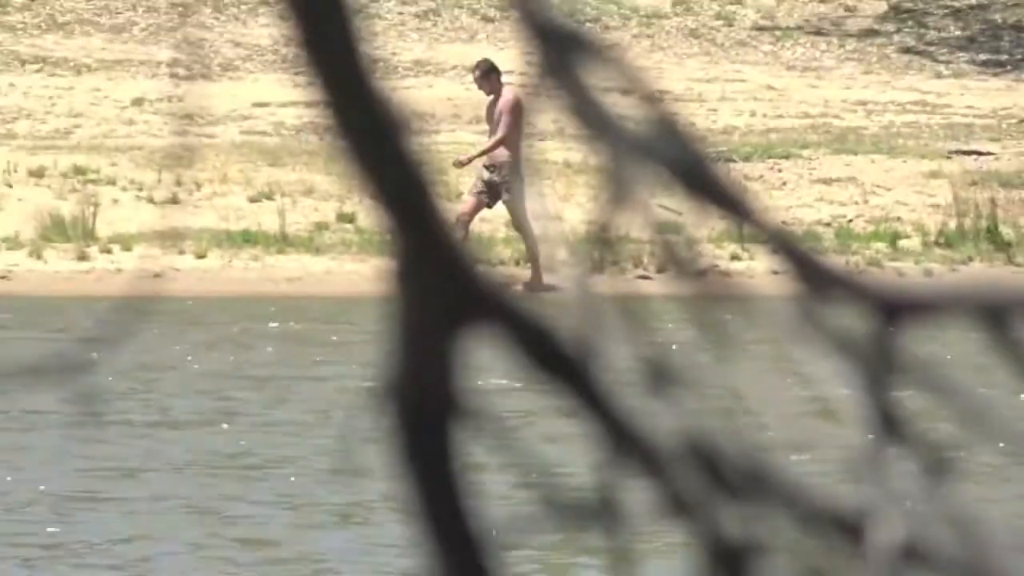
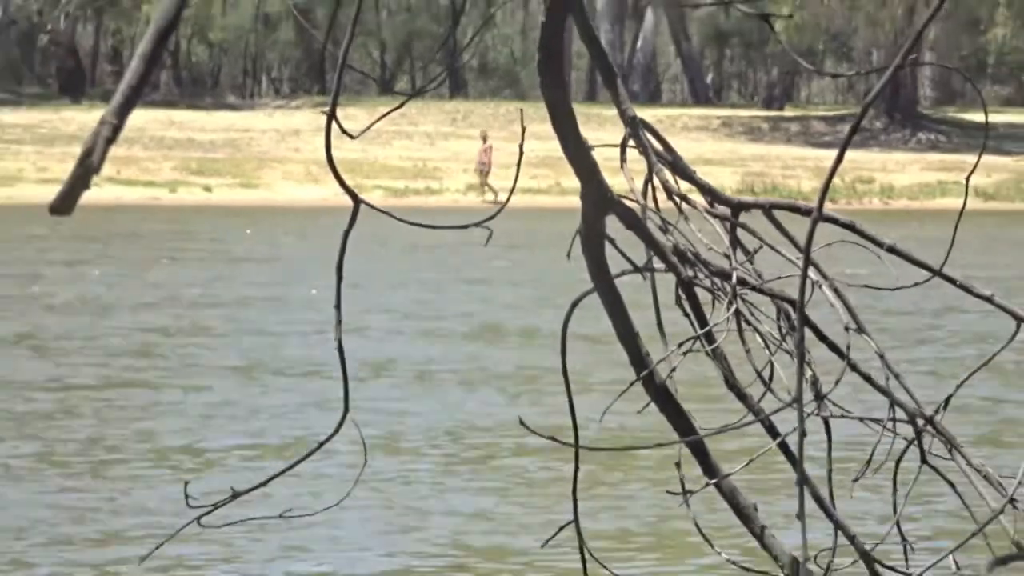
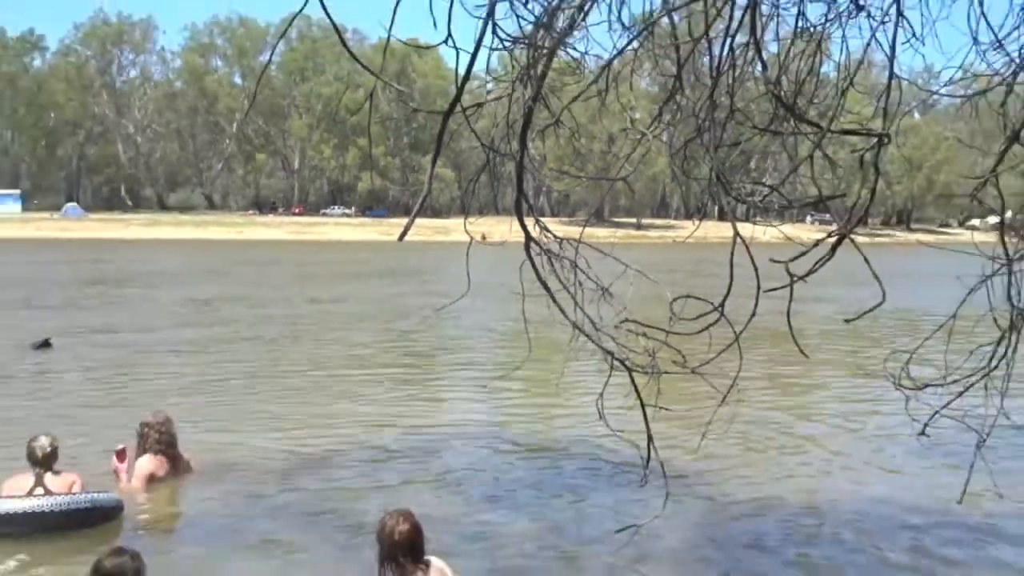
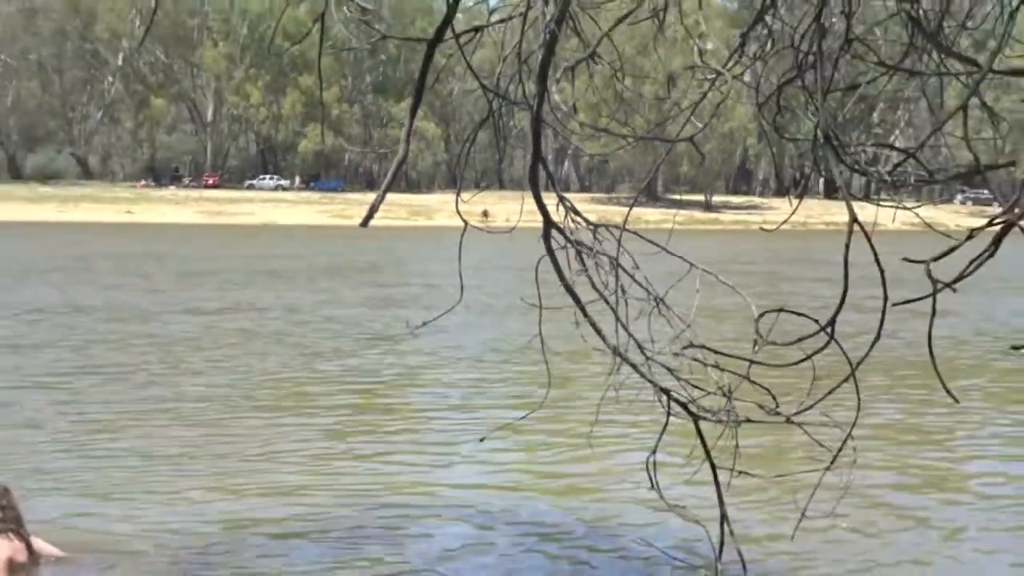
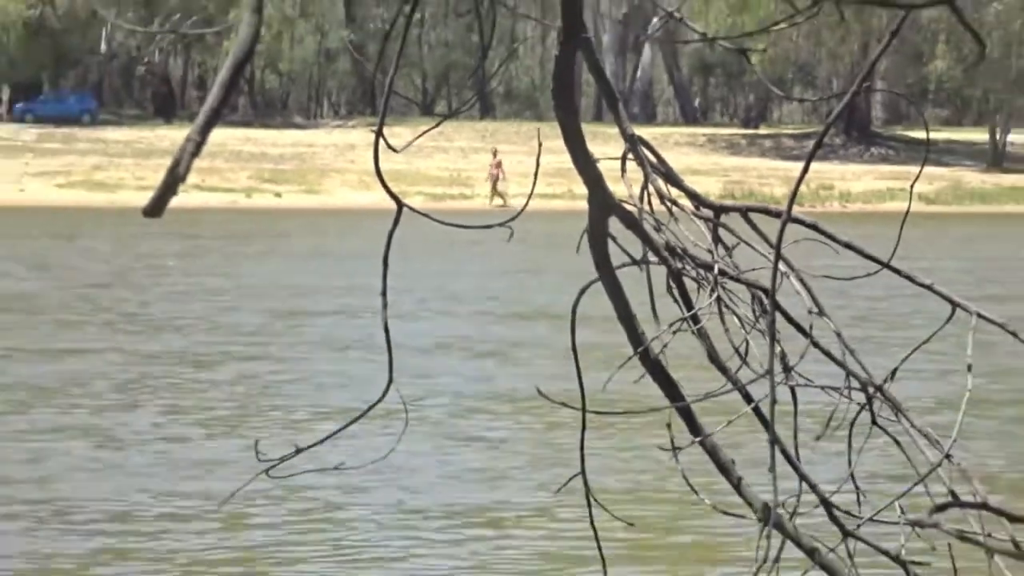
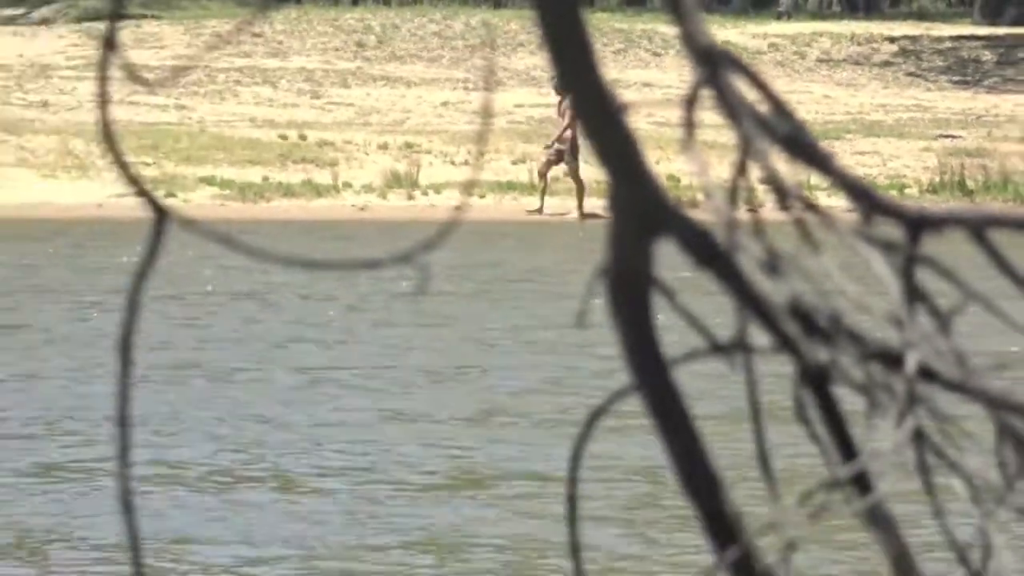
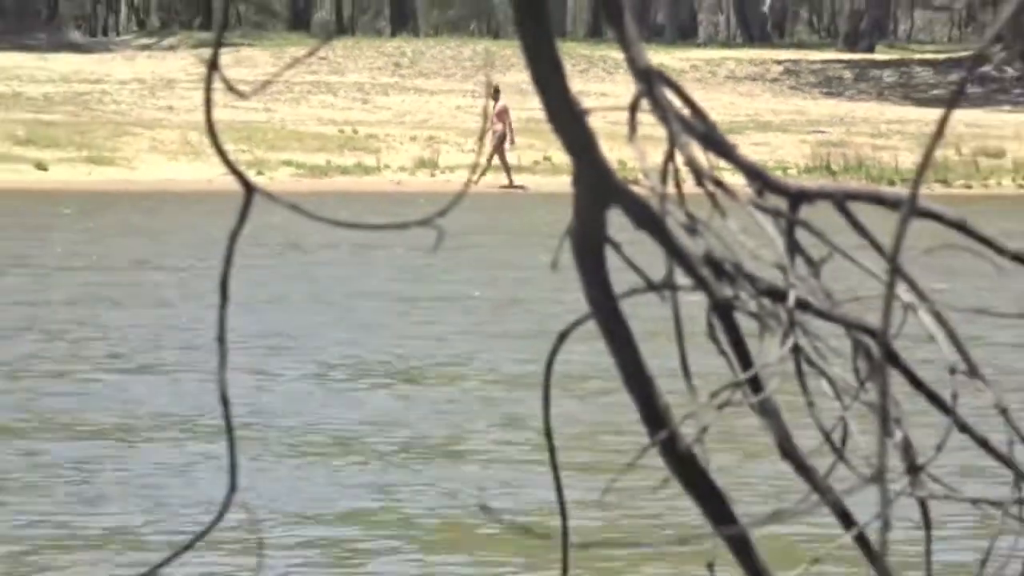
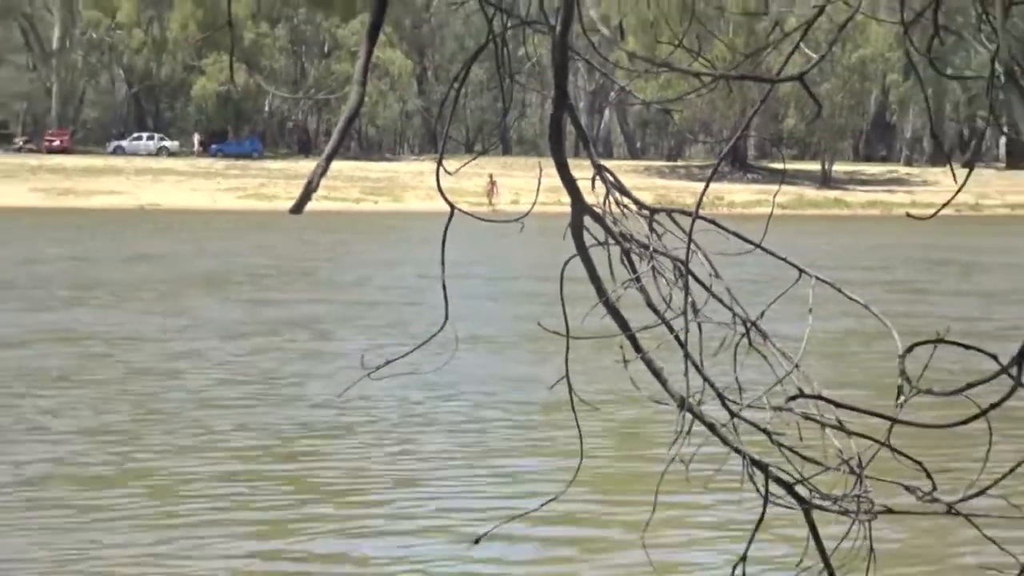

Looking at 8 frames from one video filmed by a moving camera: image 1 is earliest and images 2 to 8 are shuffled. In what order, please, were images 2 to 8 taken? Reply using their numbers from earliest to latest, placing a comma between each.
6, 7, 2, 5, 8, 4, 3
